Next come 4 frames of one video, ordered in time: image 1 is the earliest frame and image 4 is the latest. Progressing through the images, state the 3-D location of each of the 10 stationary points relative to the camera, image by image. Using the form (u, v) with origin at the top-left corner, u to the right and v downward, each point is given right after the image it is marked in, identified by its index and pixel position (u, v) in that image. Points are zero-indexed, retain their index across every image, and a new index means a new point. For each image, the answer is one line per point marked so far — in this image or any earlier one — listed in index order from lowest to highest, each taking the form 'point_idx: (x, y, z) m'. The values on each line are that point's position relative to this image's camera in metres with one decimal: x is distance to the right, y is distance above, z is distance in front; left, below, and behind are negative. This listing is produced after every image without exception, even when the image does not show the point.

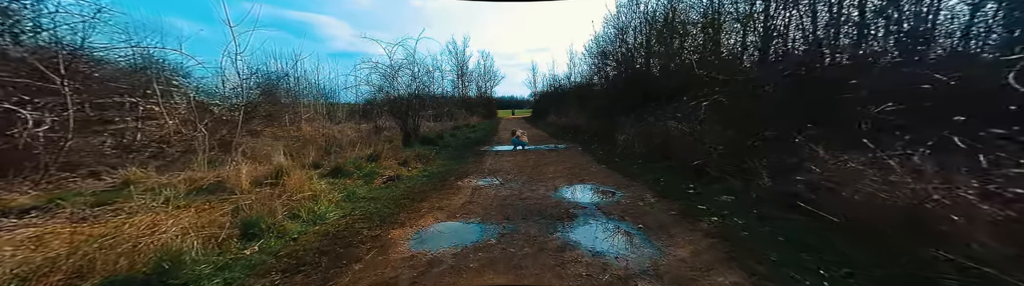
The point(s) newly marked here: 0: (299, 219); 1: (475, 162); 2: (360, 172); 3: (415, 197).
0: (-3.3, -1.2, +4.7) m
1: (-1.4, -0.7, +11.4) m
2: (-4.1, -0.8, +8.2) m
3: (-2.1, -1.2, +6.5) m
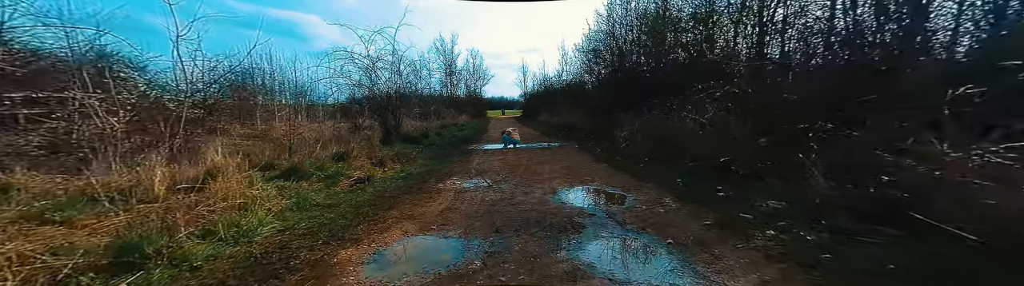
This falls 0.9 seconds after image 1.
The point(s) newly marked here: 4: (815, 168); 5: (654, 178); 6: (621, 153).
0: (-3.4, -1.1, +3.5) m
1: (-1.8, -0.6, +10.3) m
2: (-4.3, -0.7, +6.9) m
3: (-2.3, -1.1, +5.3) m
4: (+4.1, -0.4, +4.1) m
5: (+3.1, -0.8, +6.5) m
6: (+3.6, -0.3, +10.0) m
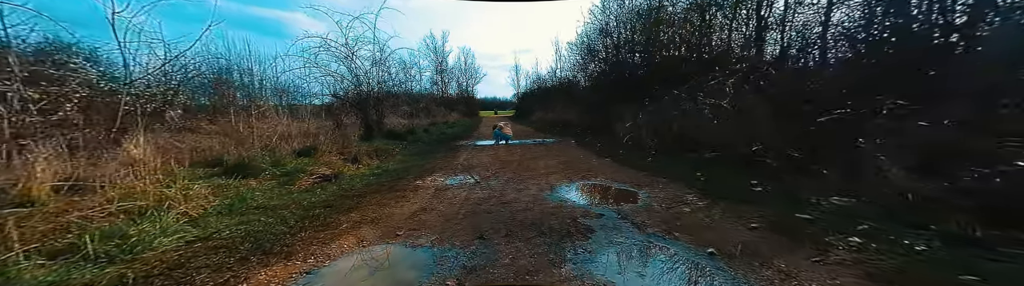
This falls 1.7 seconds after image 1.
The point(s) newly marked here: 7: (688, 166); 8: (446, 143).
0: (-3.5, -0.9, +2.4) m
1: (-2.0, -0.5, +9.3) m
2: (-4.5, -0.5, +5.9) m
3: (-2.4, -0.9, +4.3) m
4: (+4.0, -0.1, +3.2) m
5: (+2.9, -0.5, +5.7) m
6: (+3.3, -0.1, +9.1) m
7: (+3.5, -0.4, +6.0) m
8: (-3.1, 0.0, +14.4) m
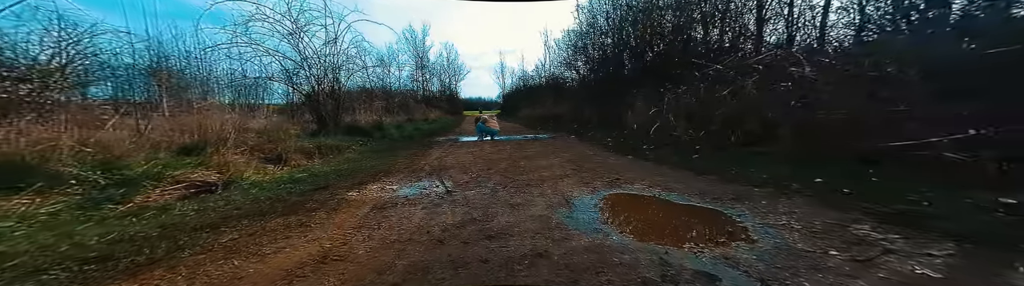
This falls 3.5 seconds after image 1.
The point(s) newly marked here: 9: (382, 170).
0: (-3.5, -0.8, +0.1) m
1: (-2.3, -0.3, +7.0) m
2: (-4.6, -0.4, +3.5) m
3: (-2.5, -0.7, +2.0) m
4: (+4.0, 0.0, +1.2) m
5: (+2.8, -0.4, +3.6) m
6: (+3.1, +0.1, +7.1) m
7: (+3.3, -0.3, +4.0) m
8: (-3.7, +0.1, +12.1) m
9: (-2.3, -0.5, +5.3) m
